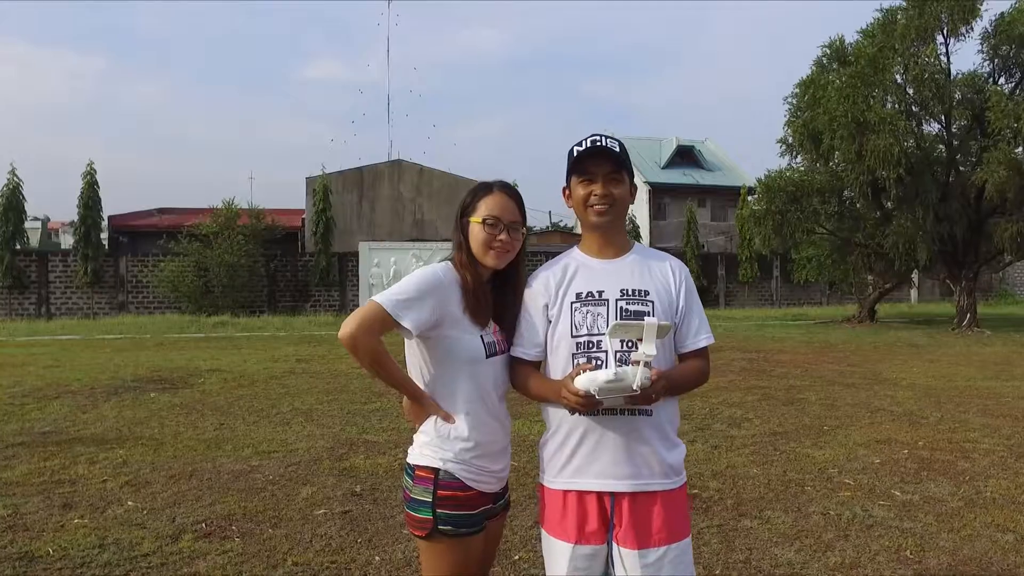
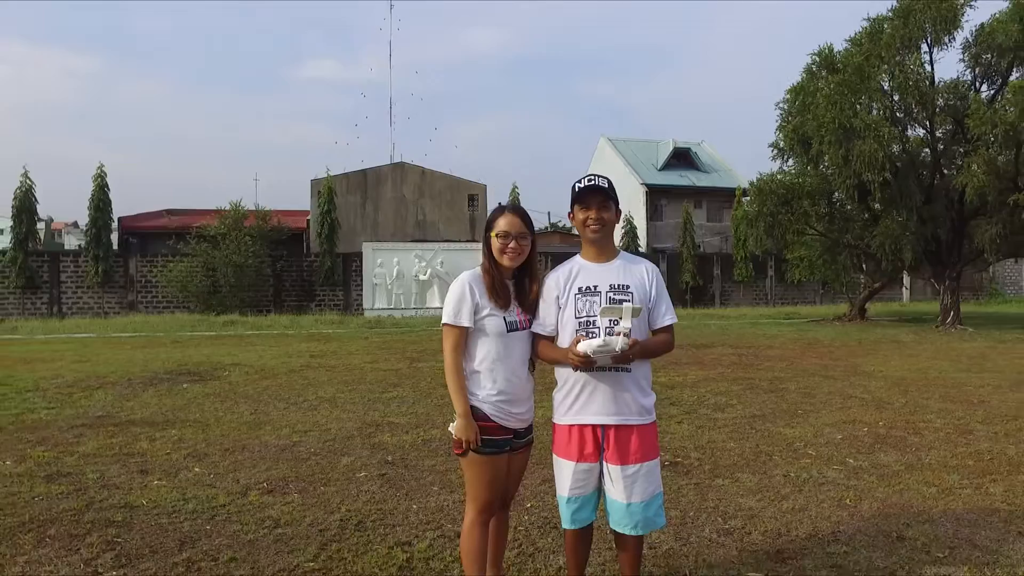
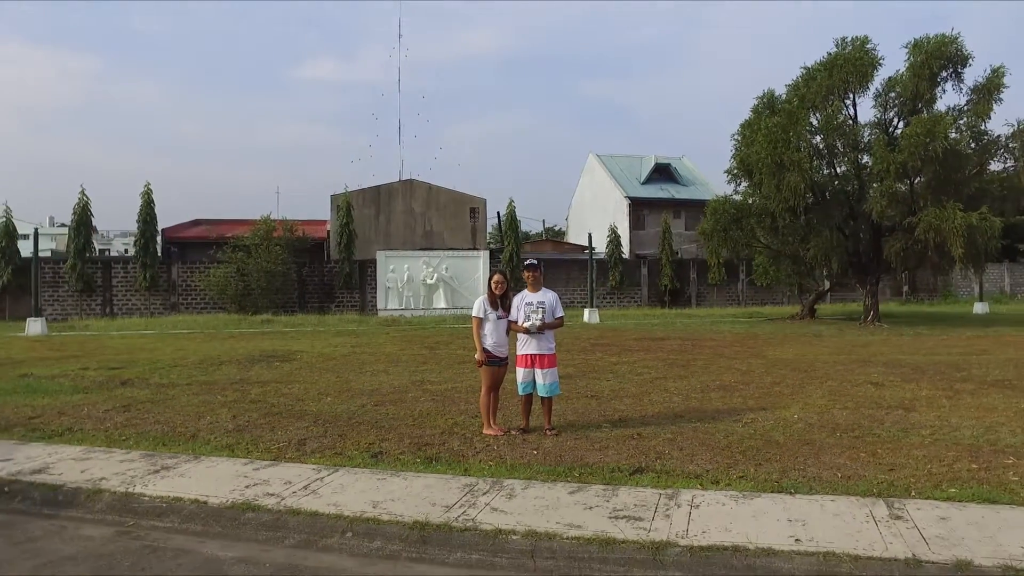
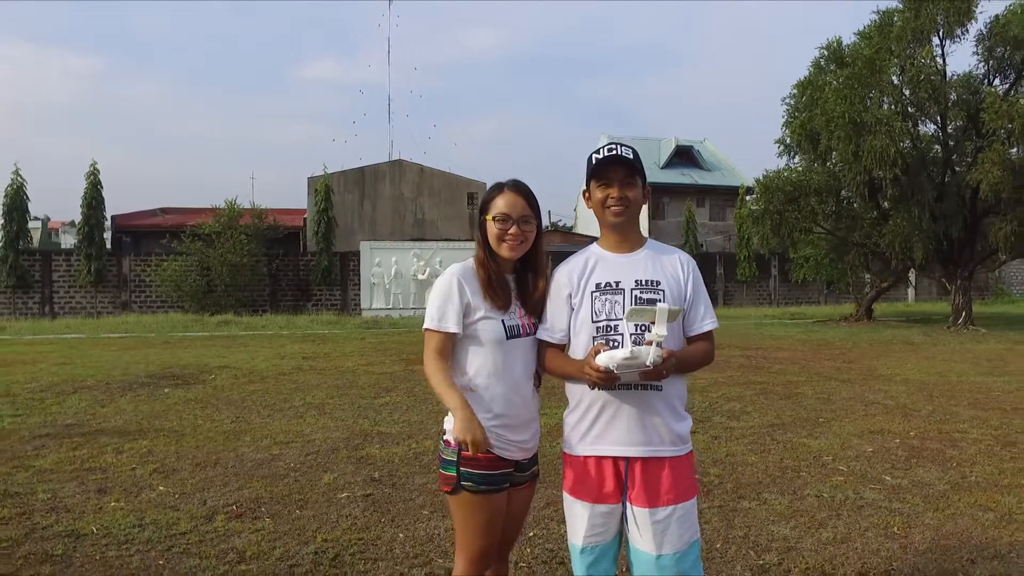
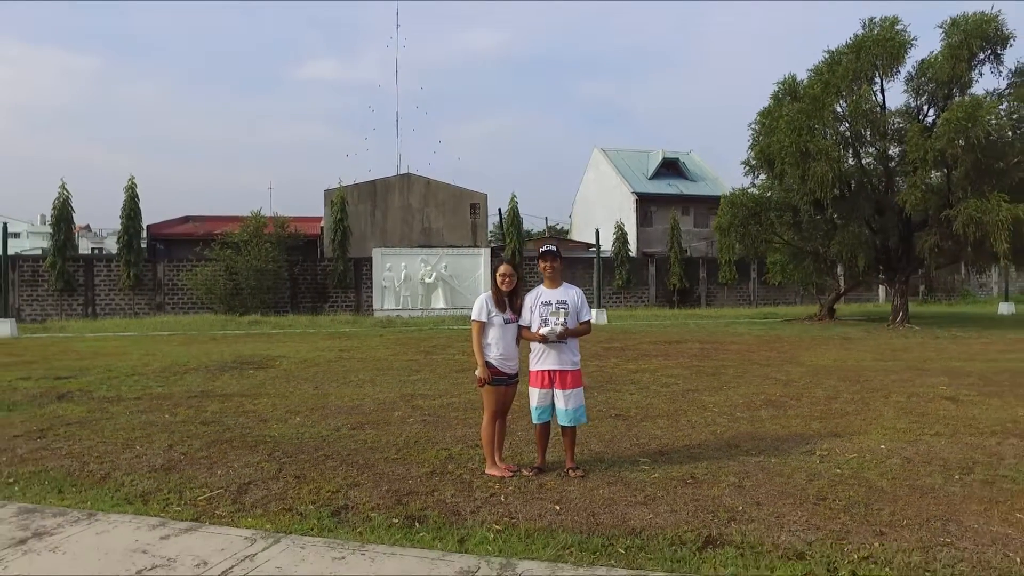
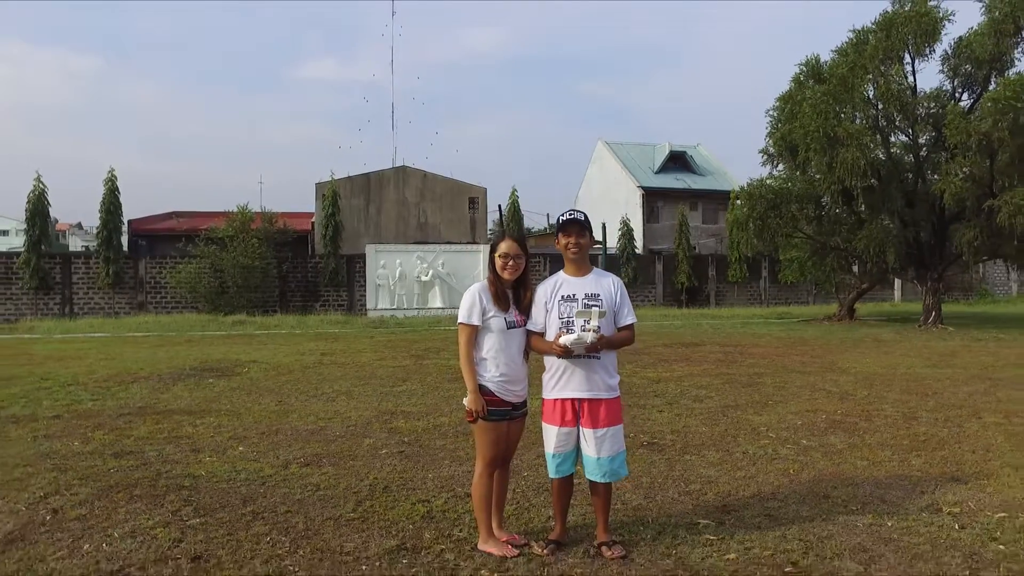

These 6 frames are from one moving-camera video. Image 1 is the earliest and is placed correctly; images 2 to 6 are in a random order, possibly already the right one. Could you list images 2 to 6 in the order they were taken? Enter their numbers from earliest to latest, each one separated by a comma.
4, 2, 6, 5, 3
